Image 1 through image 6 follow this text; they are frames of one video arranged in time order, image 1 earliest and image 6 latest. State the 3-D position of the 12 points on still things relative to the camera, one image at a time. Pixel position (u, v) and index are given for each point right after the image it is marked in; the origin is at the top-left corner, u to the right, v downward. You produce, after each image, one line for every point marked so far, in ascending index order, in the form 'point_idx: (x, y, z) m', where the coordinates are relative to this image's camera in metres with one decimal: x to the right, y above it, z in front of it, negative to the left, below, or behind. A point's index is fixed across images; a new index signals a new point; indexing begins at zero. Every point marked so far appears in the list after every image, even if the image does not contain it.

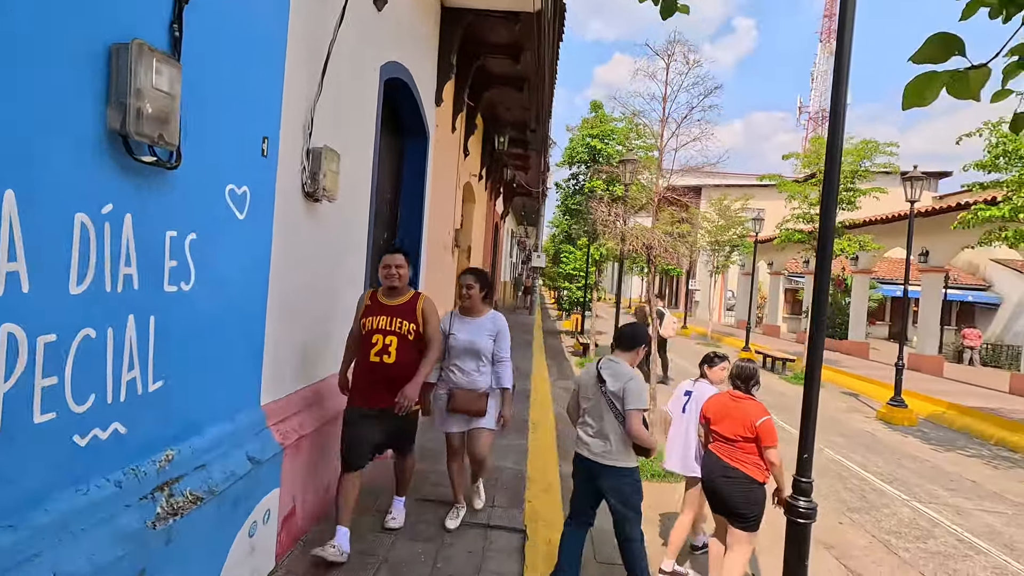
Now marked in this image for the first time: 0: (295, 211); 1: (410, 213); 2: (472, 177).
0: (-1.4, +0.5, +3.5) m
1: (-1.4, +1.0, +7.2) m
2: (-0.9, +2.4, +11.6) m
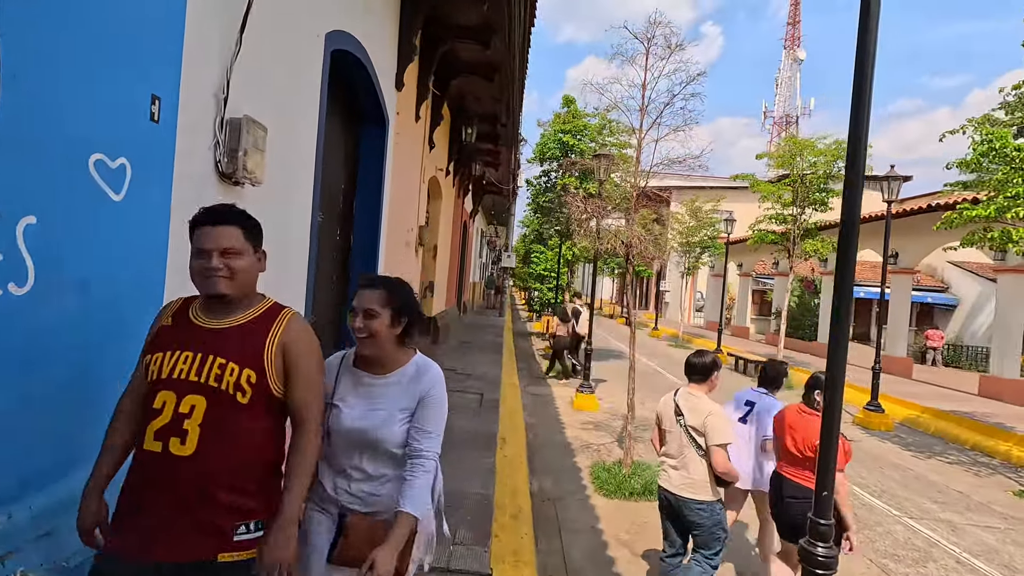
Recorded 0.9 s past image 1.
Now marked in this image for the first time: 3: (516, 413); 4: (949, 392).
0: (-1.6, +0.5, +2.8) m
1: (-1.8, +1.0, +6.5) m
2: (-1.5, +2.4, +11.0) m
3: (+0.1, -1.9, +8.2) m
4: (+10.6, -2.6, +13.1) m
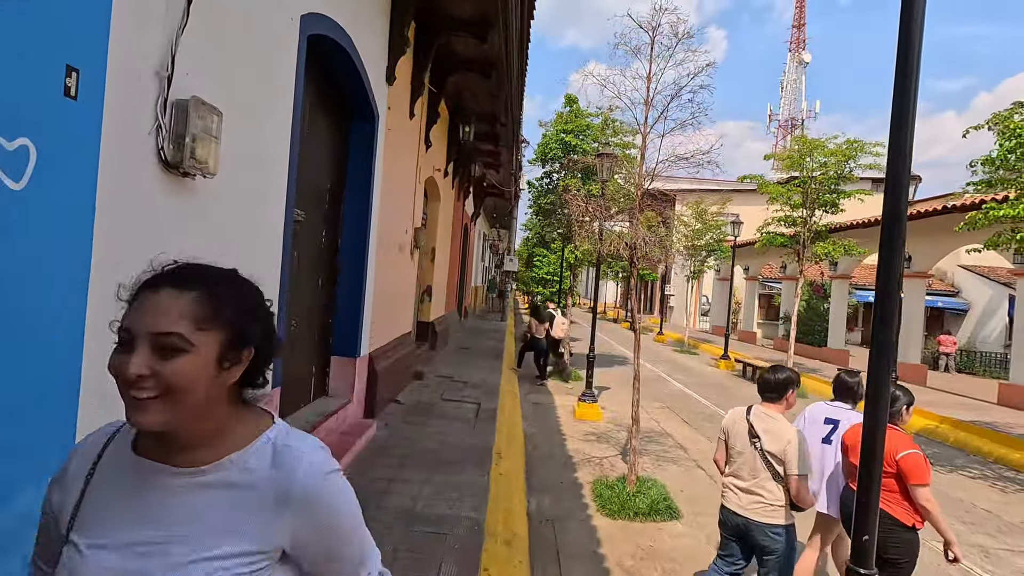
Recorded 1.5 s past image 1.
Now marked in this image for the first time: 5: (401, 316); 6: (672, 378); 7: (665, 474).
0: (-1.7, +0.5, +2.4) m
1: (-1.8, +0.9, +6.1) m
2: (-1.5, +2.3, +10.6) m
3: (0.0, -2.0, +7.8) m
4: (+10.7, -2.7, +12.6) m
5: (-1.7, -0.4, +8.5) m
6: (+4.4, -2.4, +14.8) m
7: (+2.0, -2.4, +6.9) m
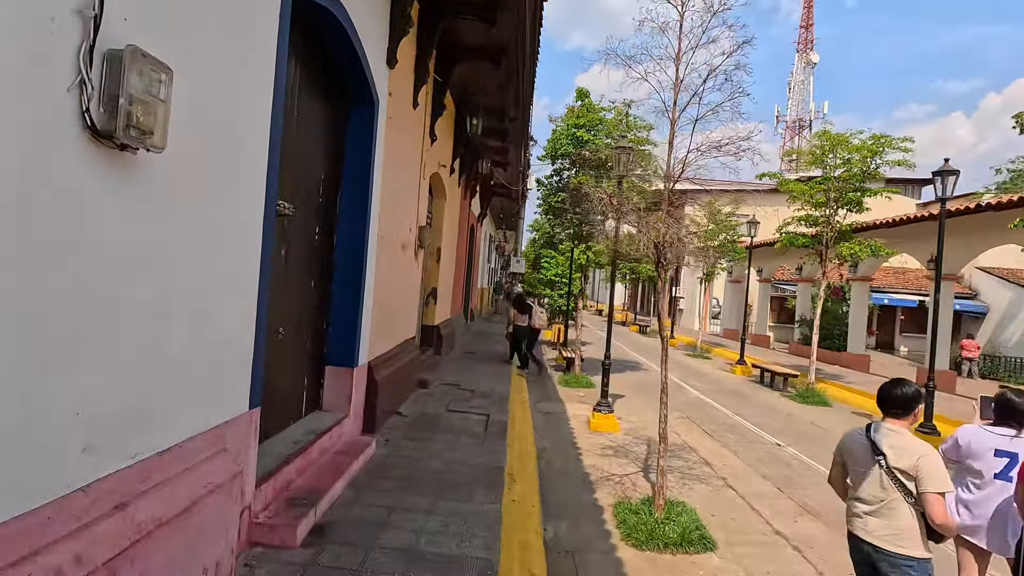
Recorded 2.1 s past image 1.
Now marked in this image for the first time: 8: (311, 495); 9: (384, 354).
0: (-1.6, +0.4, +1.9) m
1: (-1.7, +0.9, +5.6) m
2: (-1.3, +2.3, +10.1) m
3: (+0.2, -2.0, +7.2) m
4: (+10.8, -2.7, +11.9) m
5: (-1.6, -0.5, +7.9) m
6: (+4.6, -2.5, +14.1) m
7: (+2.1, -2.4, +6.3) m
8: (-1.5, -1.6, +4.0) m
9: (-1.6, -0.8, +6.9) m
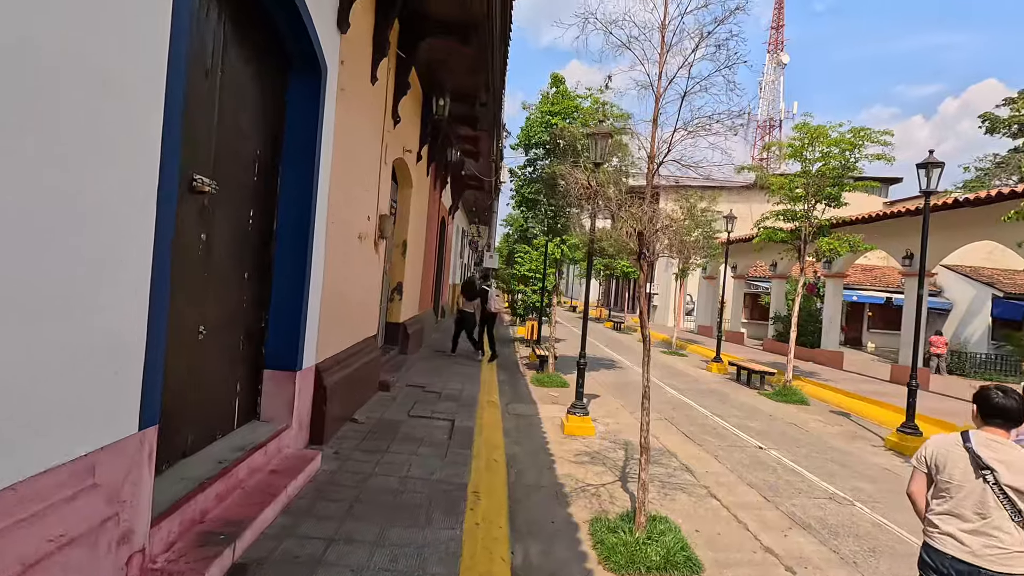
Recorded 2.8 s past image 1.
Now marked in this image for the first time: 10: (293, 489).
0: (-1.7, +0.5, +1.2) m
1: (-2.0, +1.0, +4.9) m
2: (-1.9, +2.4, +9.4) m
3: (-0.2, -1.9, +6.6) m
4: (+10.2, -2.6, +11.9) m
5: (-2.0, -0.4, +7.2) m
6: (+3.9, -2.4, +13.7) m
7: (+1.8, -2.4, +5.8) m
8: (-1.8, -1.5, +3.4) m
9: (-2.0, -0.8, +6.2) m
10: (-1.7, -1.6, +4.2) m
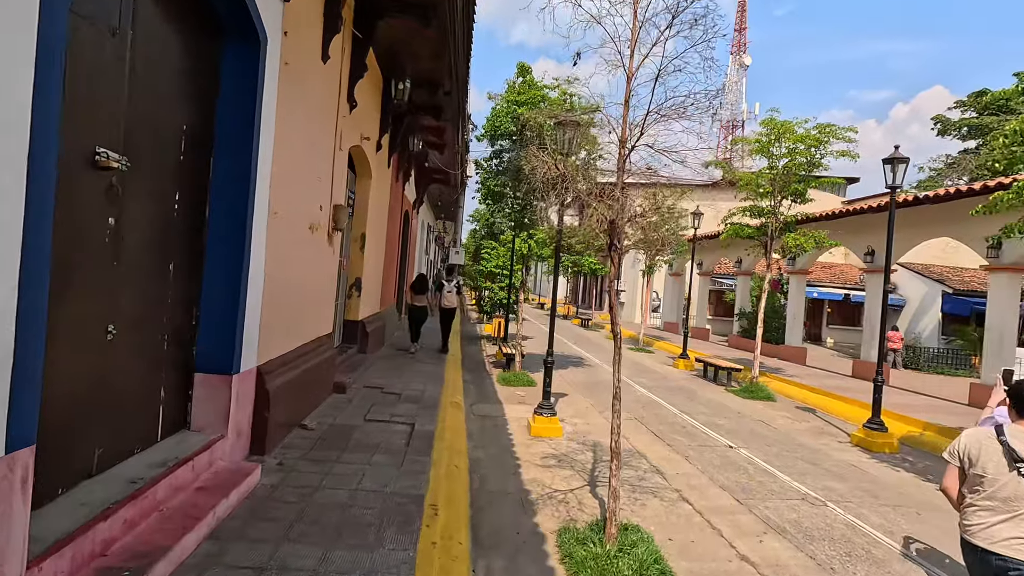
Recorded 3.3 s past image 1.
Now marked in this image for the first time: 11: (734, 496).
0: (-1.8, +0.5, +0.7) m
1: (-2.3, +1.0, +4.4) m
2: (-2.4, +2.5, +8.9) m
3: (-0.6, -1.9, +6.2) m
4: (+9.5, -2.6, +12.1) m
5: (-2.5, -0.3, +6.7) m
6: (+3.0, -2.3, +13.6) m
7: (+1.4, -2.3, +5.5) m
8: (-2.0, -1.5, +2.9) m
9: (-2.4, -0.7, +5.7) m
10: (-2.0, -1.5, +3.7) m
11: (+2.5, -2.3, +6.1) m
